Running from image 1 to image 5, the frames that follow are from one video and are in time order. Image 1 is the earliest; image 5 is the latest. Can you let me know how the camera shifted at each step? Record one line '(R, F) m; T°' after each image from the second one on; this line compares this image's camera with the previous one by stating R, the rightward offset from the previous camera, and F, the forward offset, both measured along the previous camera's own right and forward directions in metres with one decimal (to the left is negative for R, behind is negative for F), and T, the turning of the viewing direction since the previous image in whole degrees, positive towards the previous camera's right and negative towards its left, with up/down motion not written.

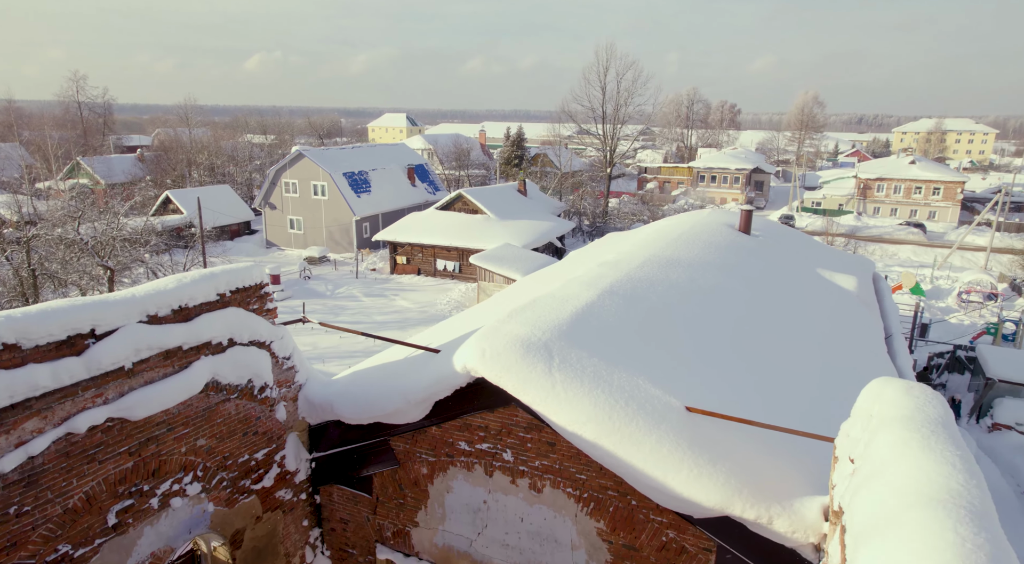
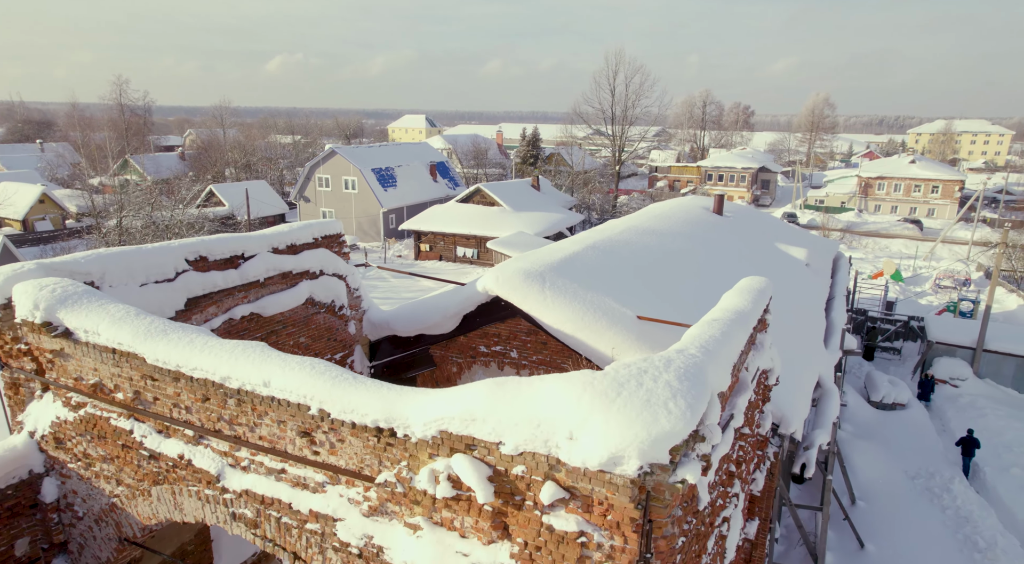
(+0.1, -2.2) m; -1°
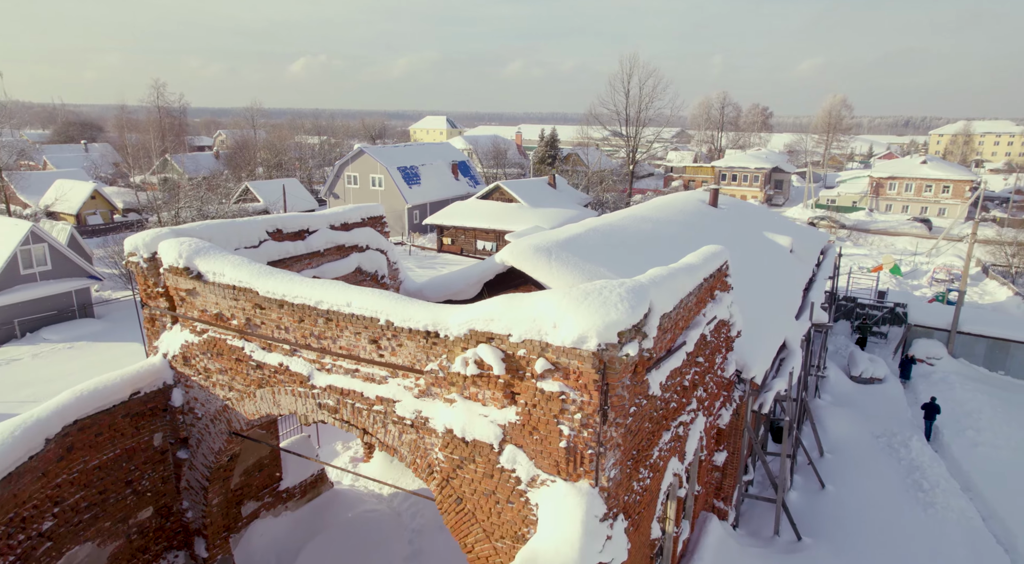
(+0.1, -1.6) m; -2°
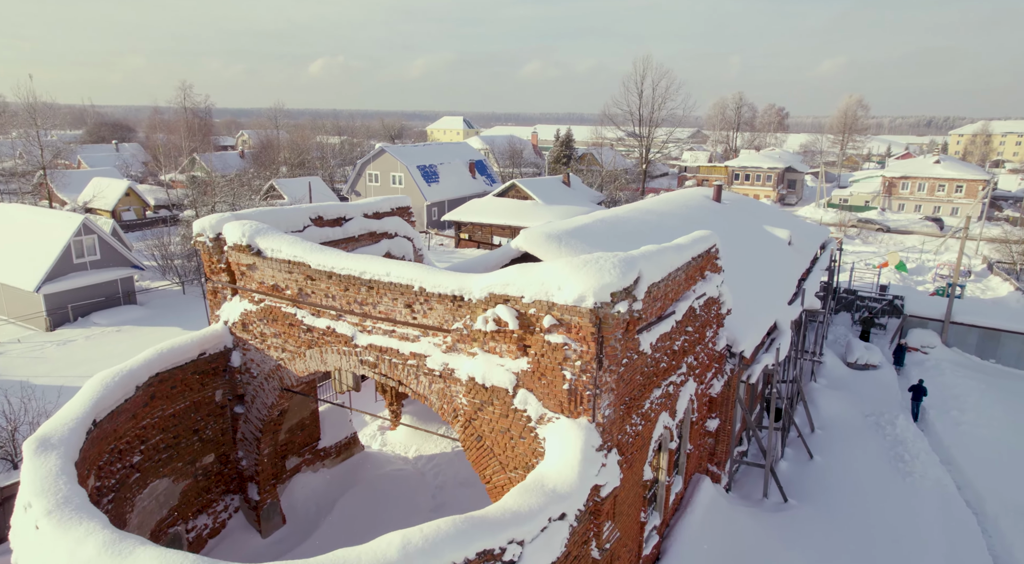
(0.0, -1.0) m; -1°
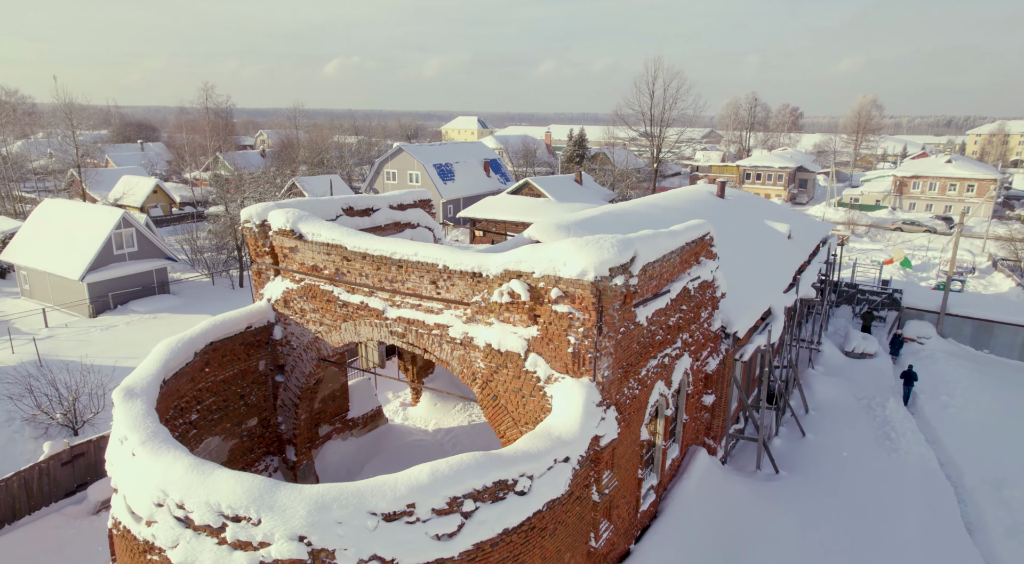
(0.0, -0.9) m; -1°
